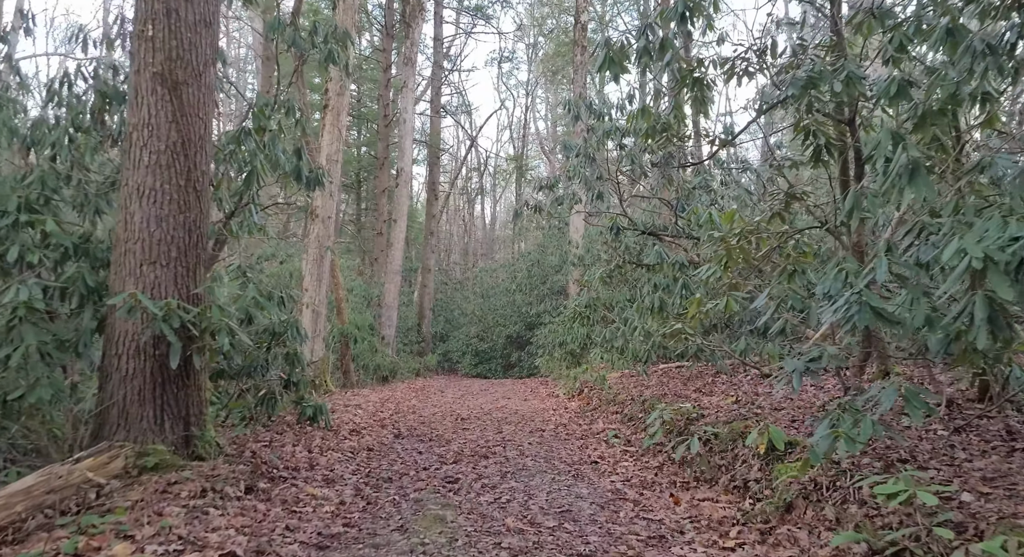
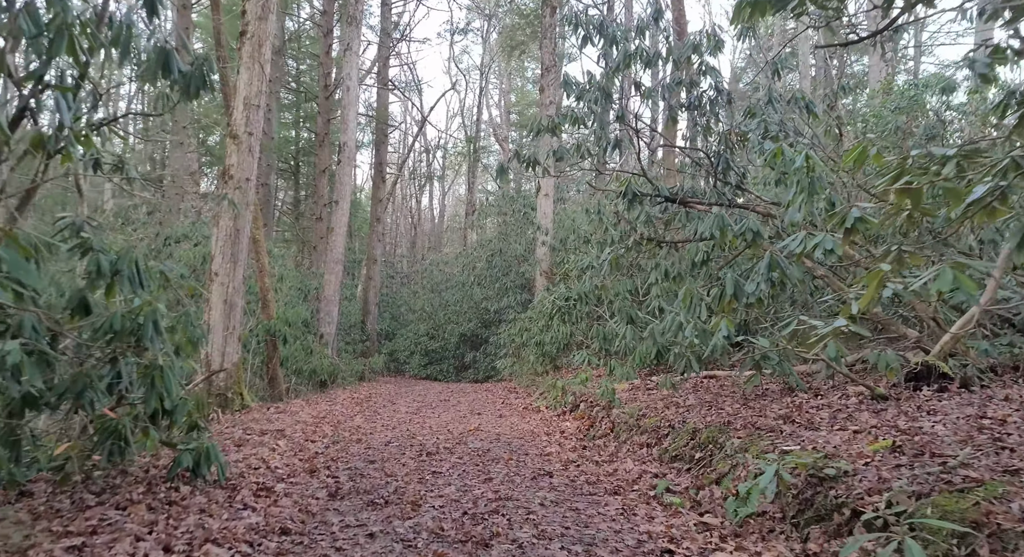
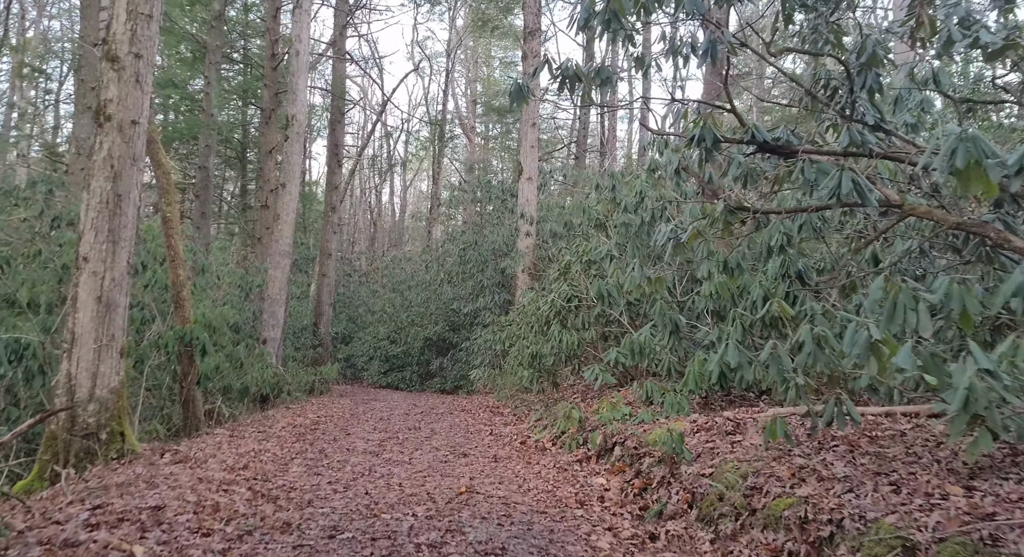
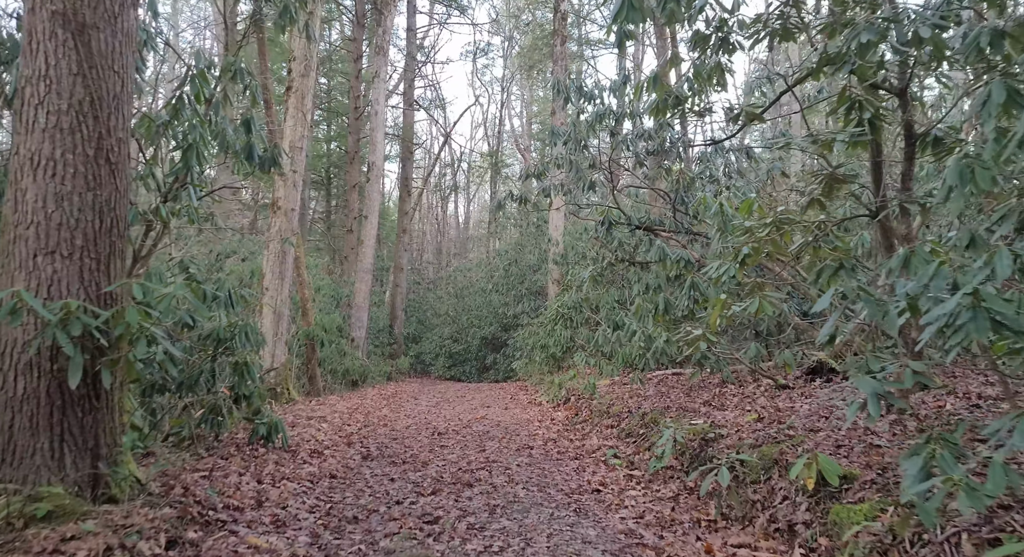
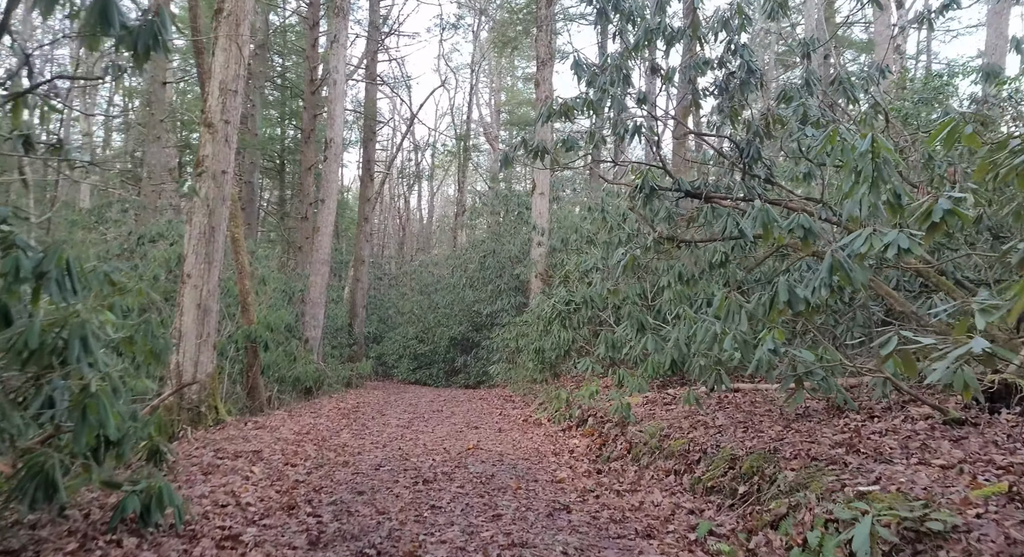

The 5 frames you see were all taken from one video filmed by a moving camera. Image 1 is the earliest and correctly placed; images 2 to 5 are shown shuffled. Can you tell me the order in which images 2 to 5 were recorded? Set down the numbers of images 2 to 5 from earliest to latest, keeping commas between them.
4, 2, 5, 3
